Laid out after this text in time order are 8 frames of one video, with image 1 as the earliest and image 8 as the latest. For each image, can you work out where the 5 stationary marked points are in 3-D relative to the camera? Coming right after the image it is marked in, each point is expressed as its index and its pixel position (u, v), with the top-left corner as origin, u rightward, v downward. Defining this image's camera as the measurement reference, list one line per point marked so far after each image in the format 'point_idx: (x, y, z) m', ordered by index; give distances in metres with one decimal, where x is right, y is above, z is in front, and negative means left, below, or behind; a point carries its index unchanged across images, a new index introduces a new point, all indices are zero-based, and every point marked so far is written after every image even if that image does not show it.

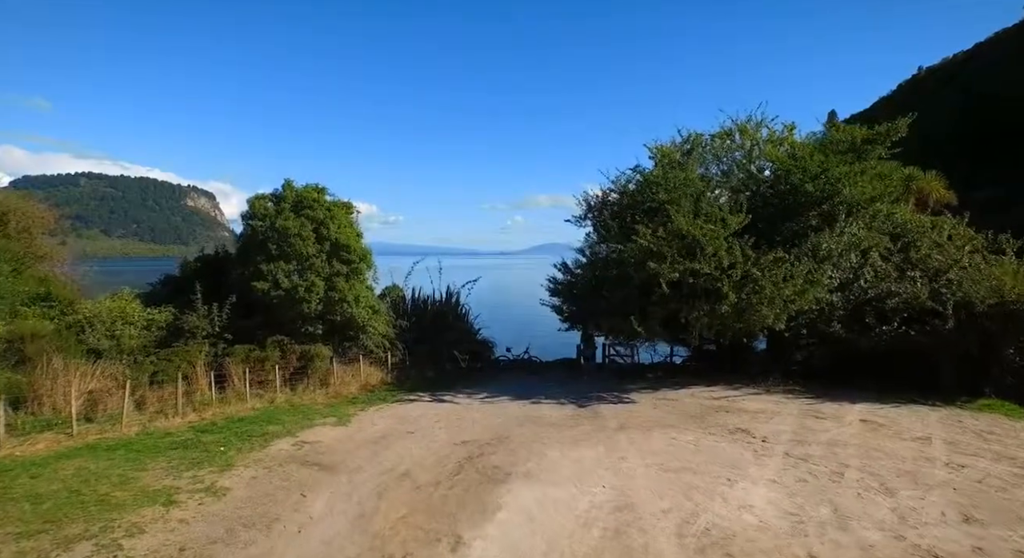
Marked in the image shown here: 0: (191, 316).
0: (-7.1, -0.8, +12.3) m
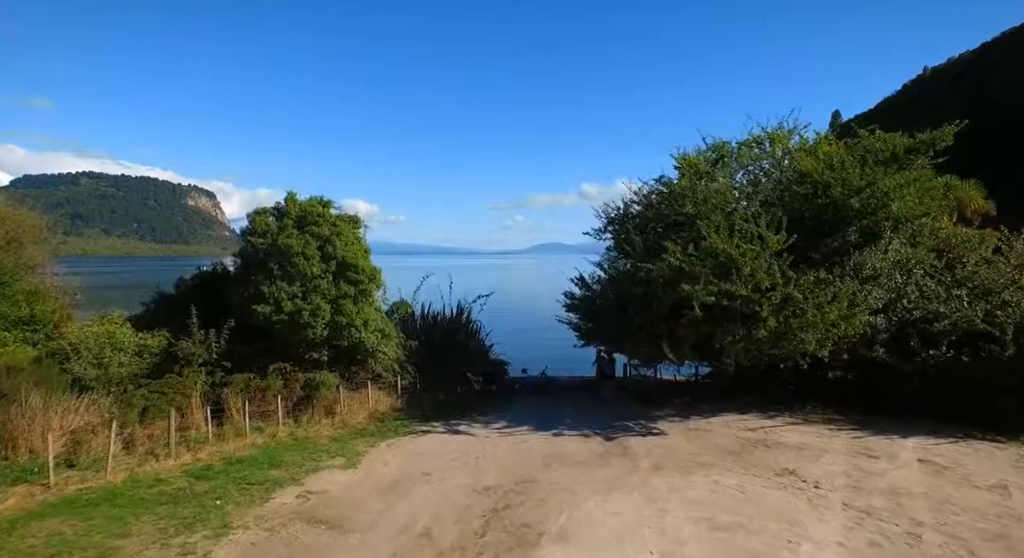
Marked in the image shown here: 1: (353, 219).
0: (-6.7, -1.3, +11.4) m
1: (-3.8, +1.5, +13.3) m
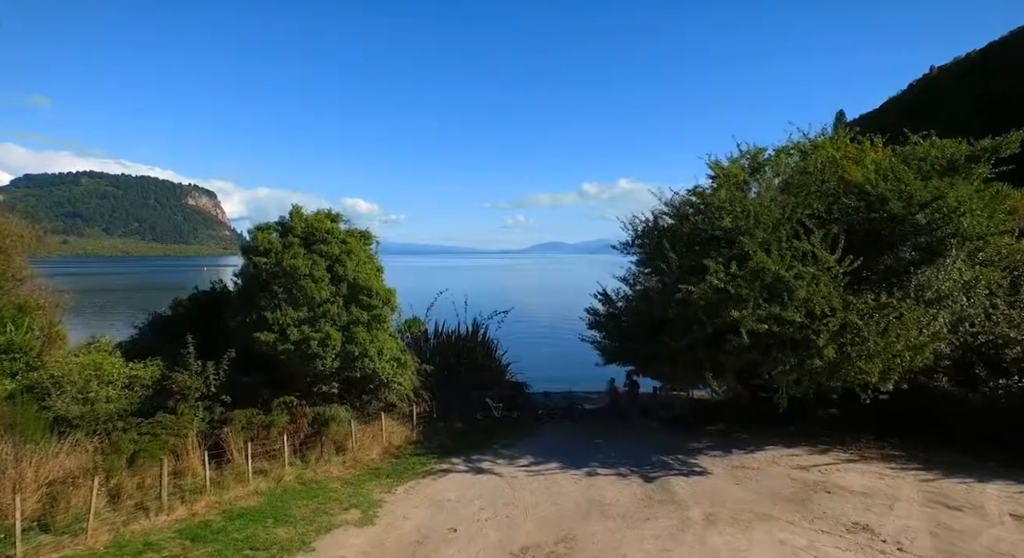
0: (-6.1, -1.7, +10.3) m
1: (-3.2, +1.0, +12.2) m
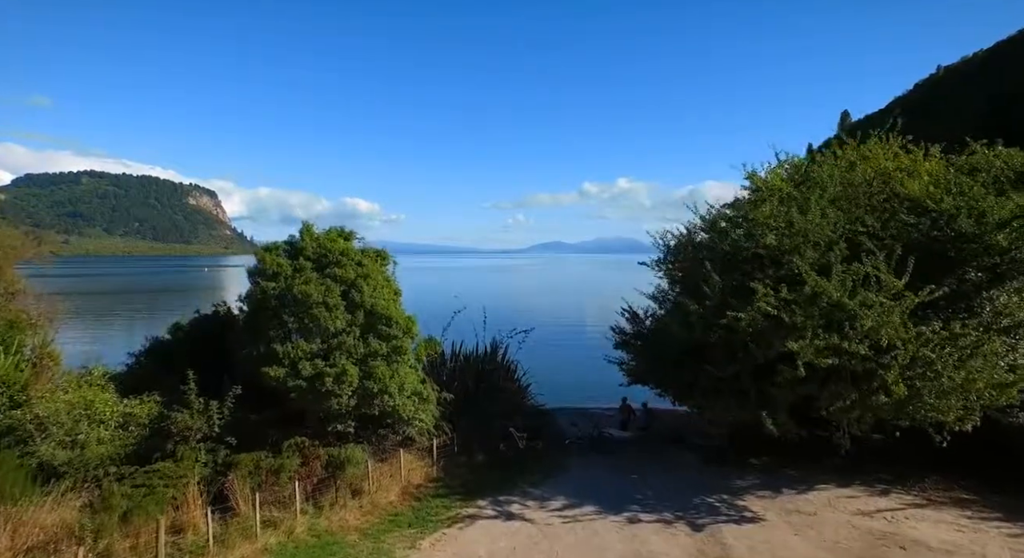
0: (-5.5, -2.2, +9.3) m
1: (-2.6, +0.5, +11.2) m
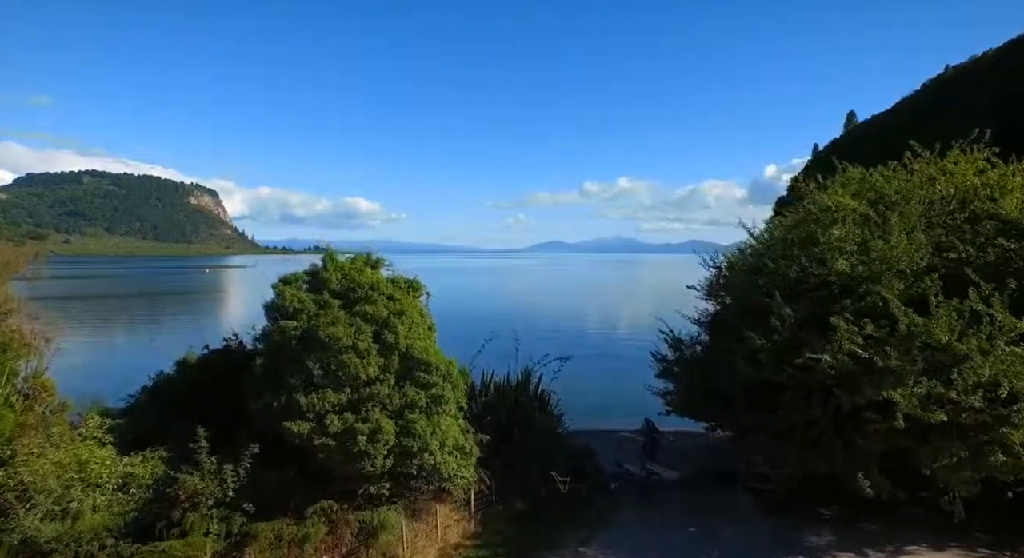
0: (-4.6, -2.8, +8.0) m
1: (-1.8, -0.1, +10.0) m
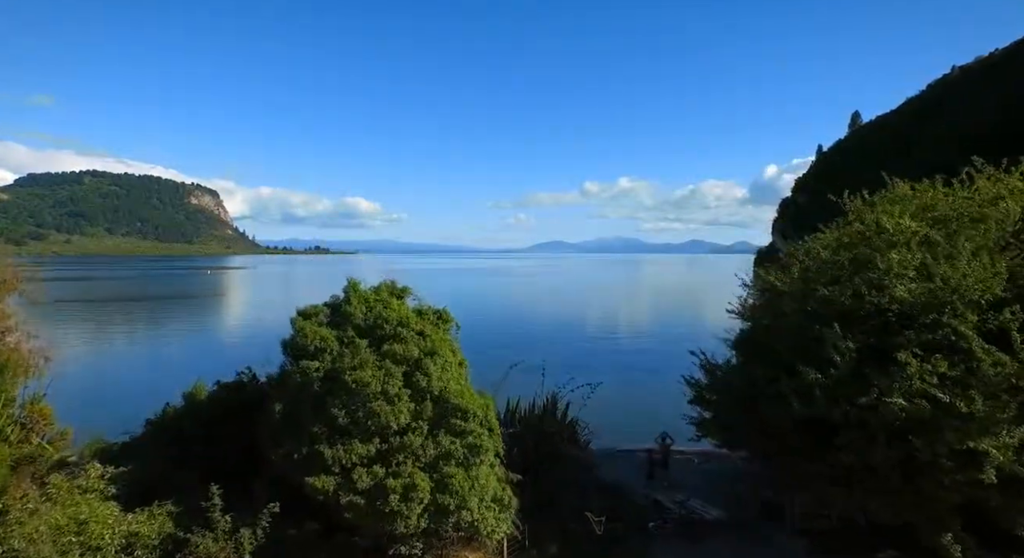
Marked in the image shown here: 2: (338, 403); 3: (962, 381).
0: (-4.0, -3.3, +7.2) m
1: (-1.1, -0.6, +9.1) m
2: (-2.3, -1.7, +7.5) m
3: (+6.6, -1.5, +8.2) m
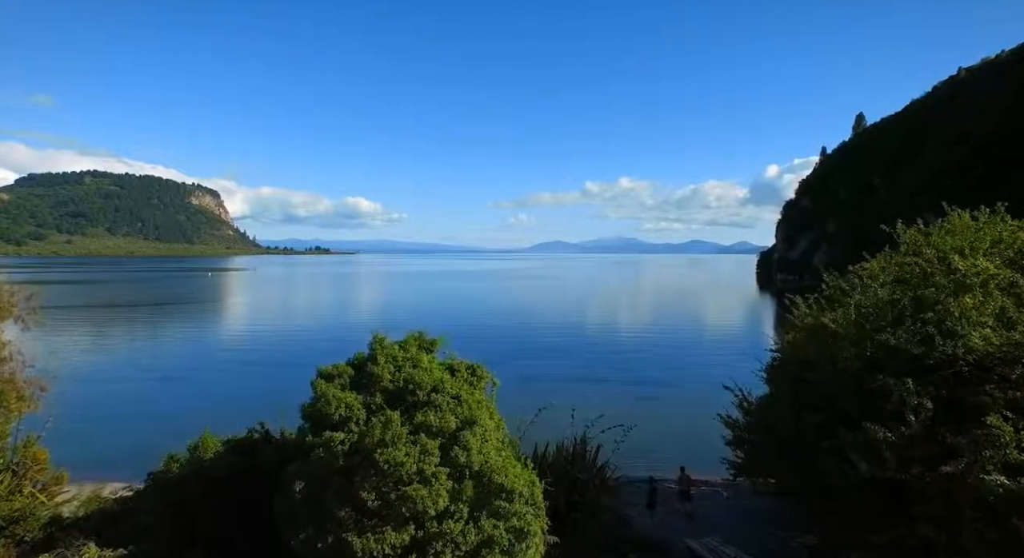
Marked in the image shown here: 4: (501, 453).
0: (-3.4, -4.1, +6.3) m
1: (-0.5, -1.4, +8.3) m
2: (-1.7, -2.4, +6.6) m
3: (+7.3, -2.3, +7.3) m
4: (-0.1, -2.3, +7.3) m
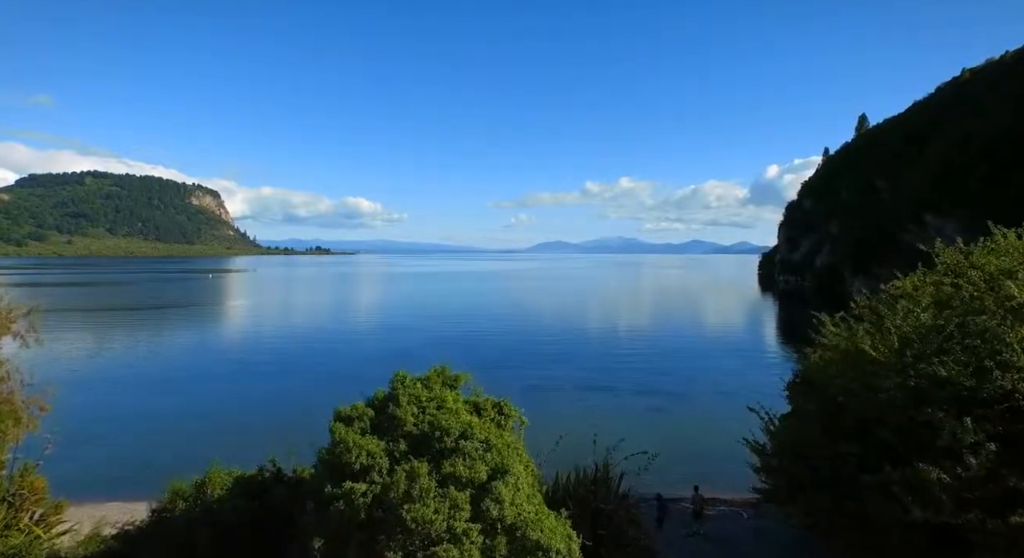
0: (-3.0, -4.5, +5.8) m
1: (-0.1, -1.8, +7.7) m
2: (-1.3, -2.9, +6.1) m
3: (+7.7, -2.7, +6.7) m
4: (+0.3, -2.7, +6.7) m
